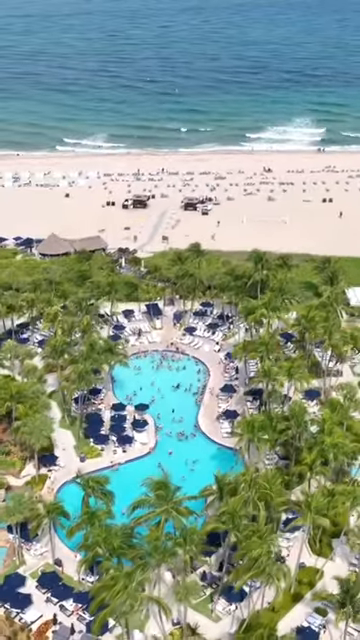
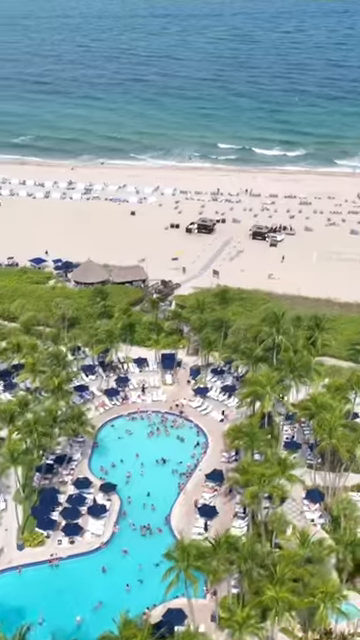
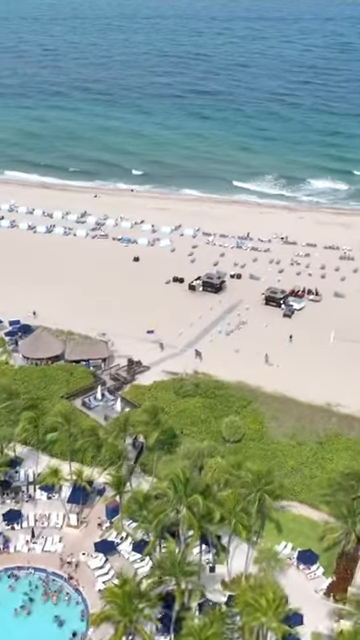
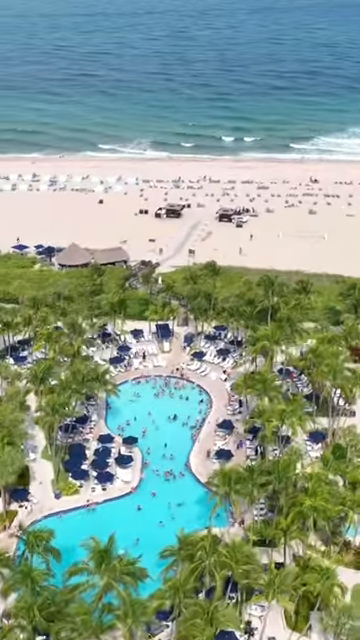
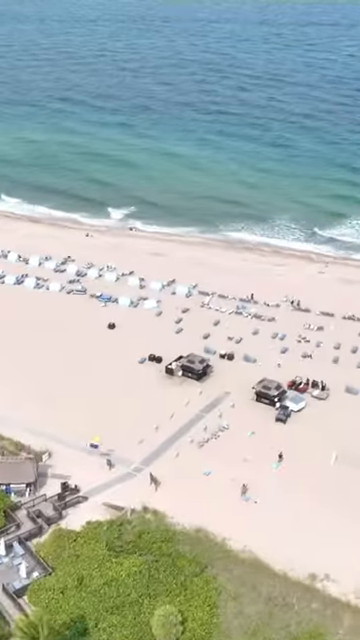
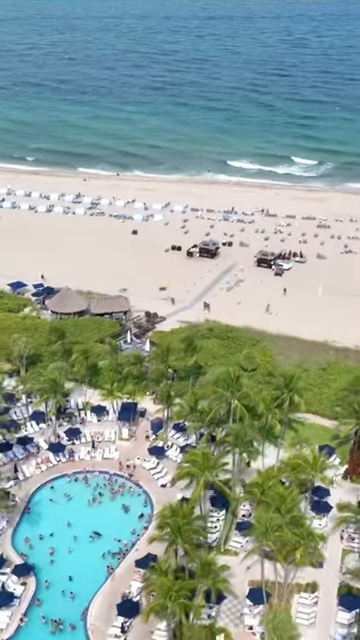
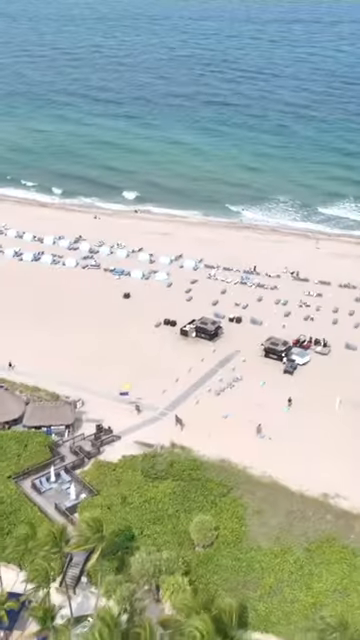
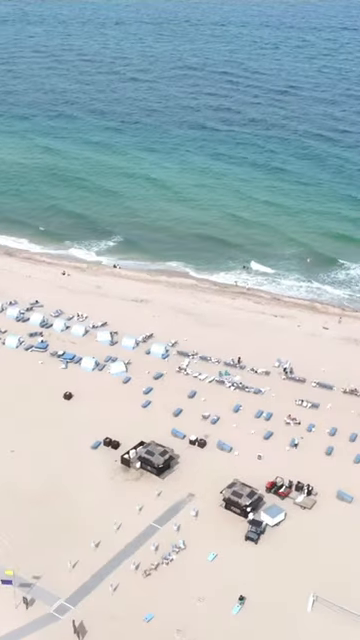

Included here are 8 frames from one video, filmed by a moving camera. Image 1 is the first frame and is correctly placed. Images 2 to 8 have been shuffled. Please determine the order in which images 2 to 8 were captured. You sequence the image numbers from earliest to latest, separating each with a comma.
4, 2, 6, 3, 7, 5, 8
